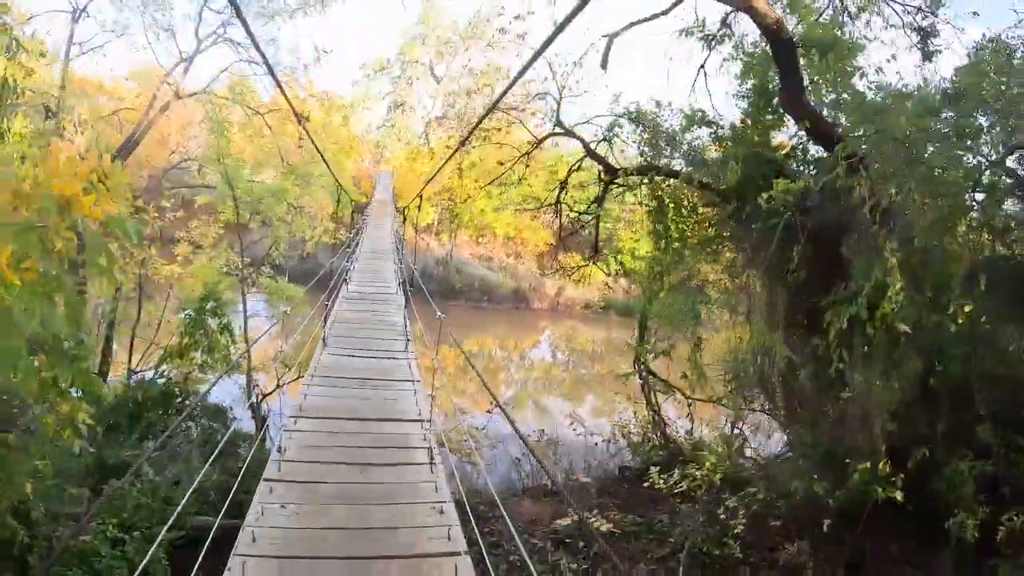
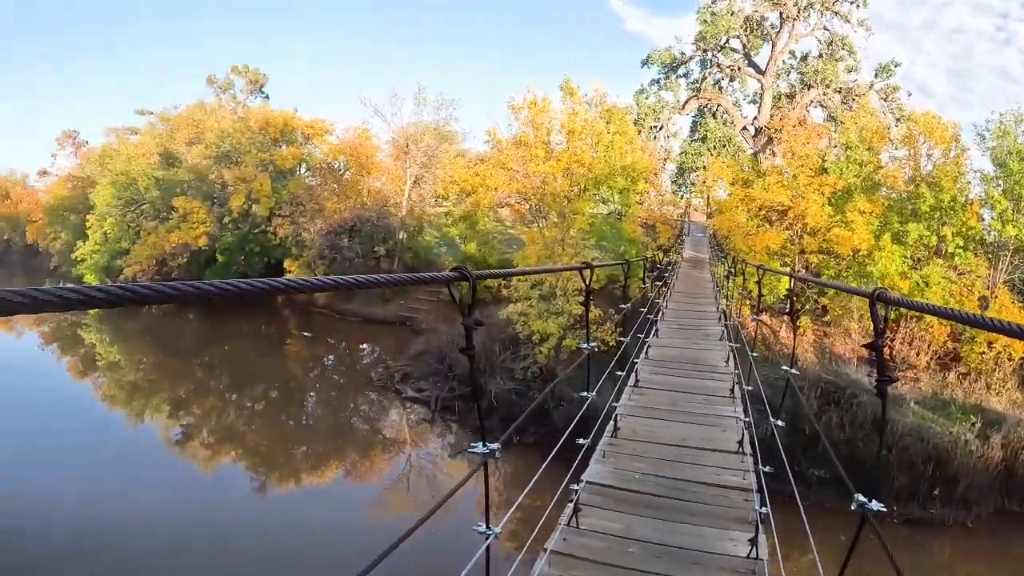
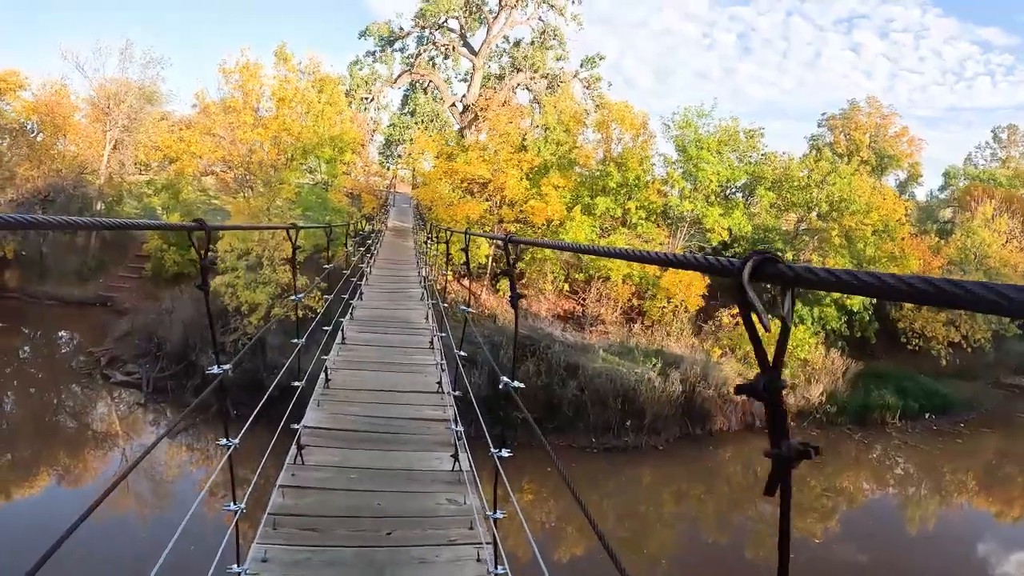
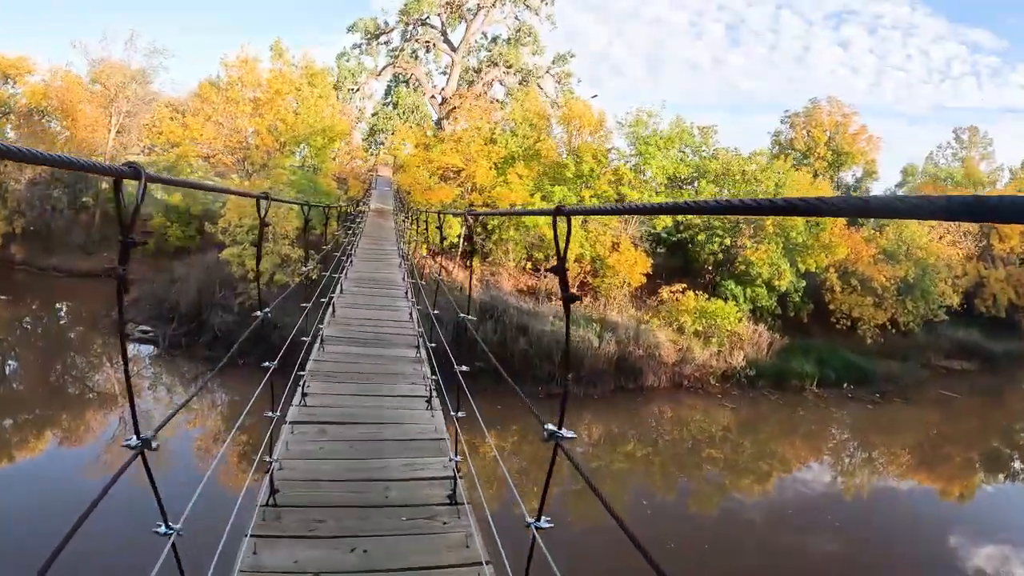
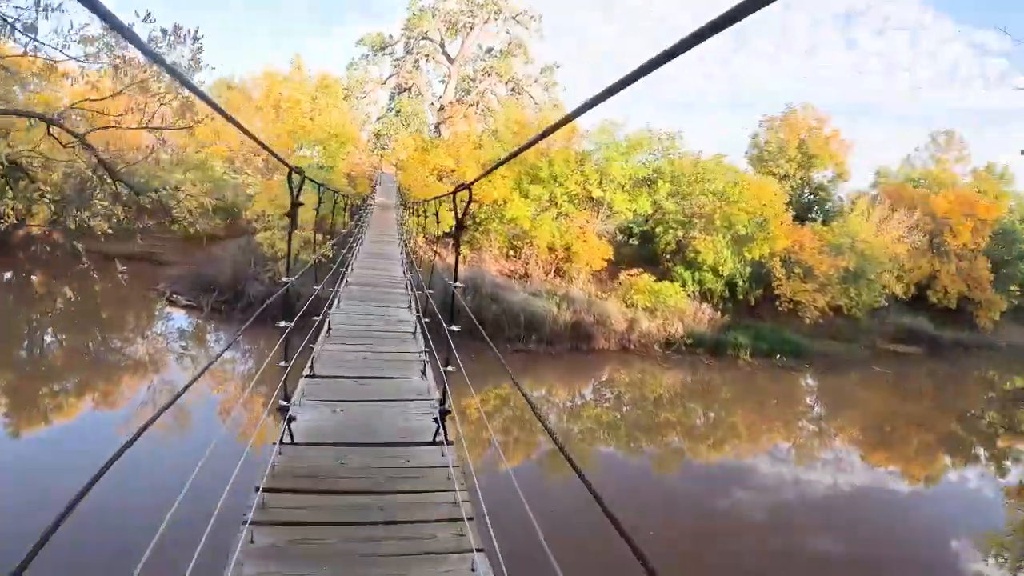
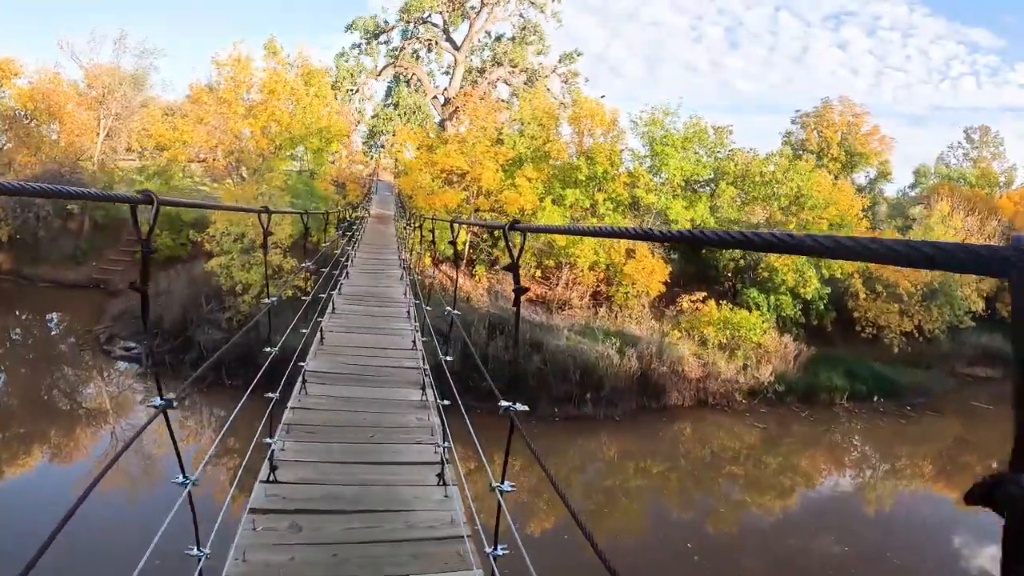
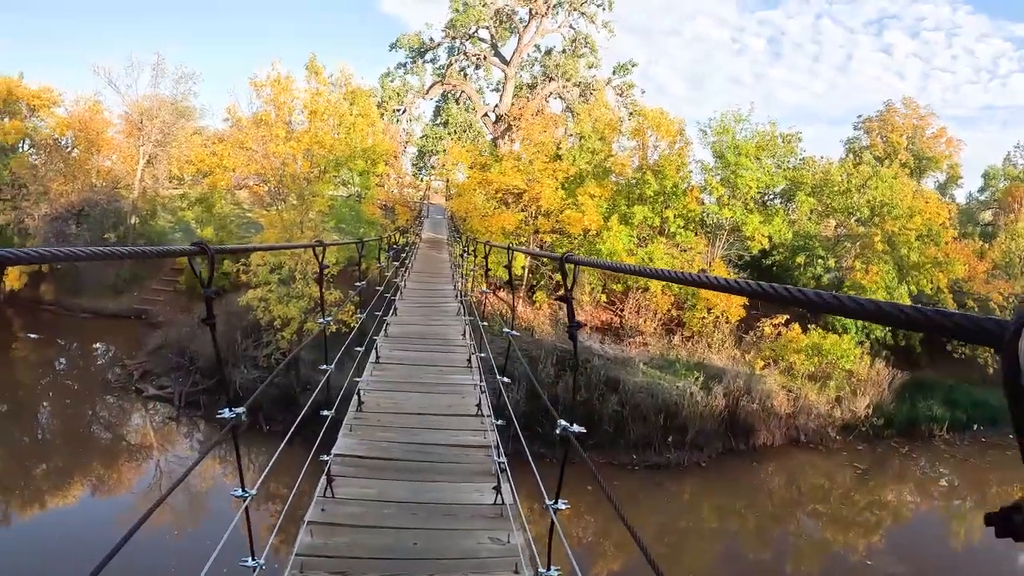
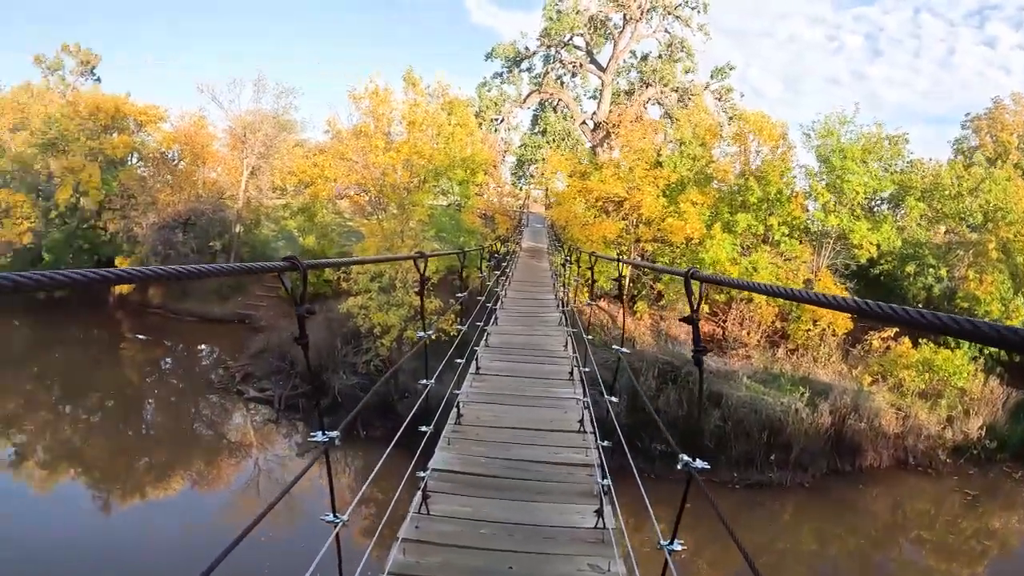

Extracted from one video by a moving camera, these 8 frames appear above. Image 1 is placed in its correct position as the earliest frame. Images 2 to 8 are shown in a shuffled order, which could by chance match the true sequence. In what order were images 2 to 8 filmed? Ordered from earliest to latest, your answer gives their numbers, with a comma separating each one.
5, 4, 6, 3, 7, 8, 2
